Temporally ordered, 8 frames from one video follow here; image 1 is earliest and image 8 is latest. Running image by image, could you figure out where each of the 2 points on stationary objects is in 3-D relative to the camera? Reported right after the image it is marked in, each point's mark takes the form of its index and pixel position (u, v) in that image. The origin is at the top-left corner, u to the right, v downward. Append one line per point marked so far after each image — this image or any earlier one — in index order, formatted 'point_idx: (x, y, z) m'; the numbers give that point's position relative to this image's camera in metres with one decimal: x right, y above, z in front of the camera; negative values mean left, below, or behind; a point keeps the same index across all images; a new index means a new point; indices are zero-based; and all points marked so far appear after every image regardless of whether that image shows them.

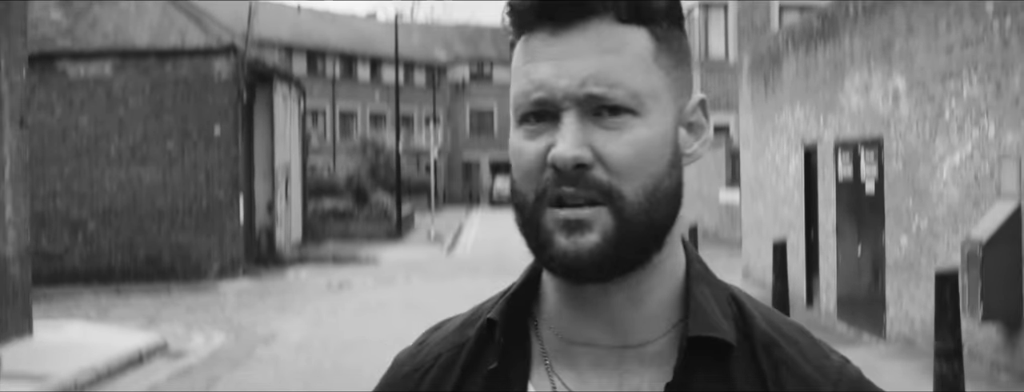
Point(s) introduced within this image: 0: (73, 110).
0: (-6.4, +1.3, +16.6) m
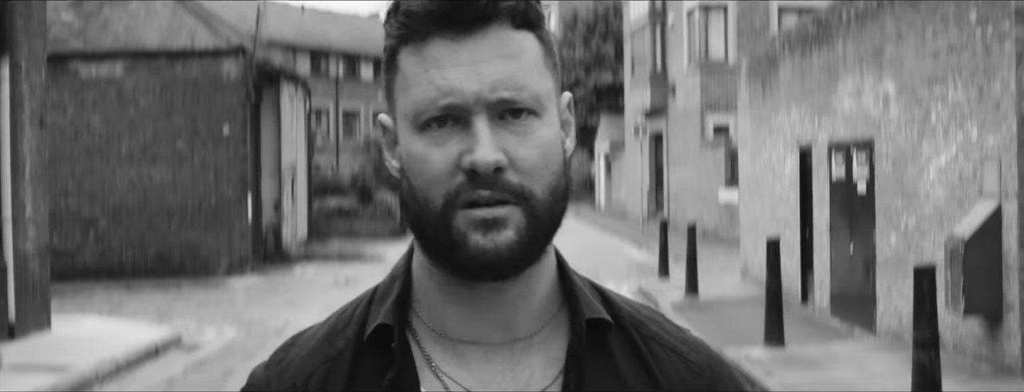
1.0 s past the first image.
0: (-6.4, +1.3, +17.0) m
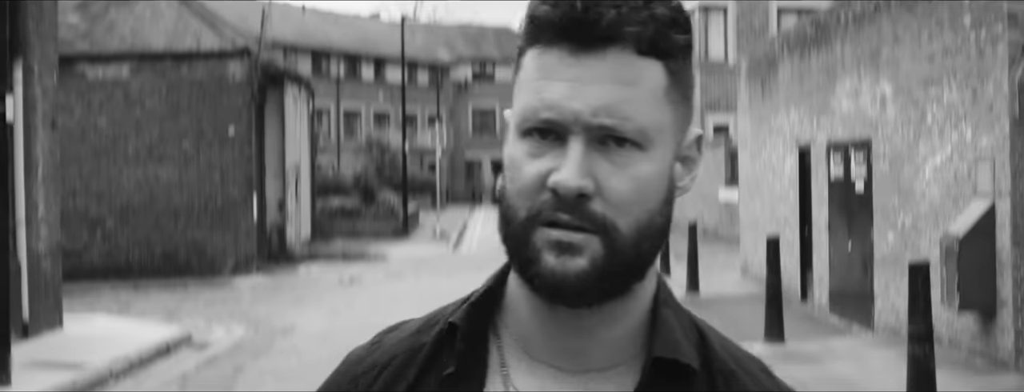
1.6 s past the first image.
0: (-6.4, +1.3, +17.2) m
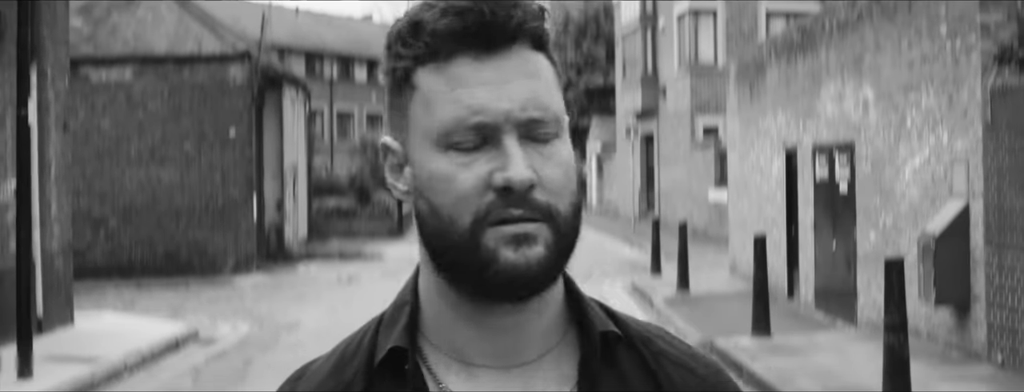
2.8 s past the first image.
0: (-6.4, +1.3, +17.5) m
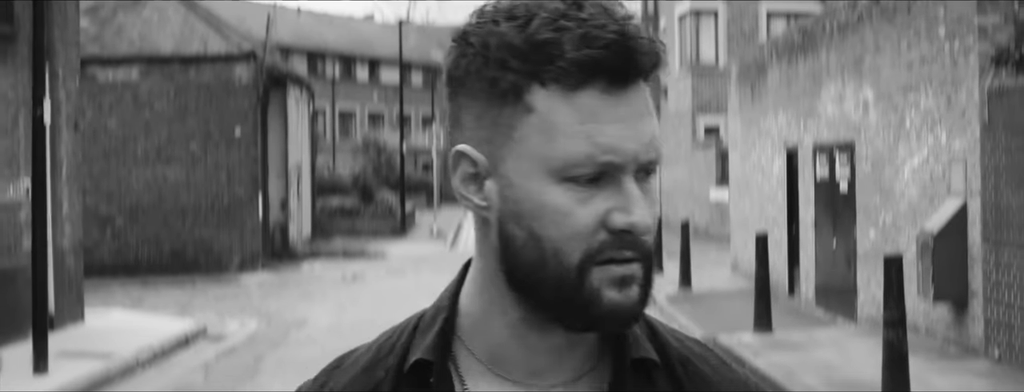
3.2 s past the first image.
0: (-6.4, +1.3, +17.7) m
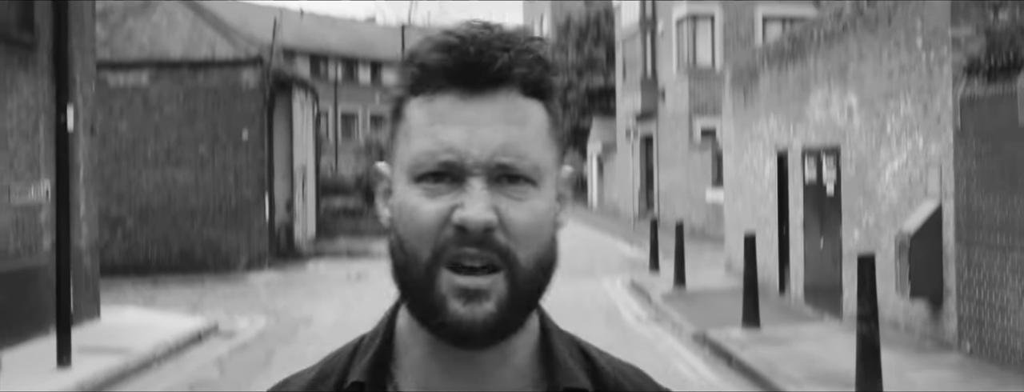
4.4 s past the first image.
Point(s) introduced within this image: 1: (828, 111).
0: (-6.4, +1.3, +18.1) m
1: (+3.1, +0.8, +11.2) m
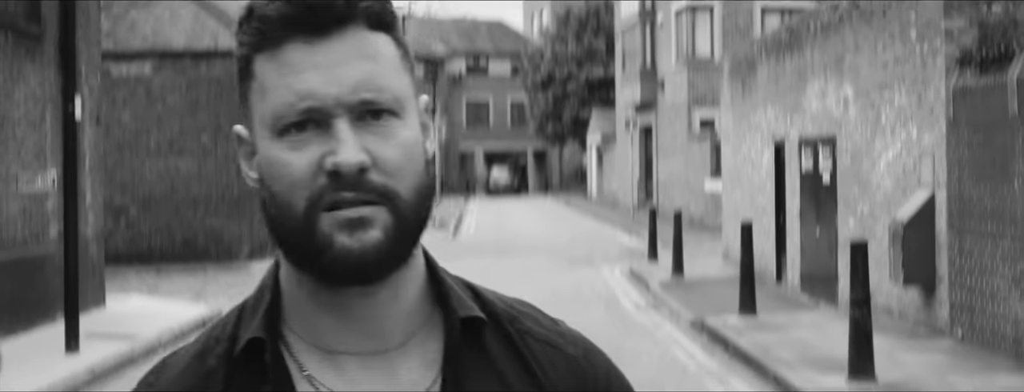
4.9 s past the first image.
0: (-6.4, +1.4, +18.3) m
1: (+3.1, +0.9, +11.3) m
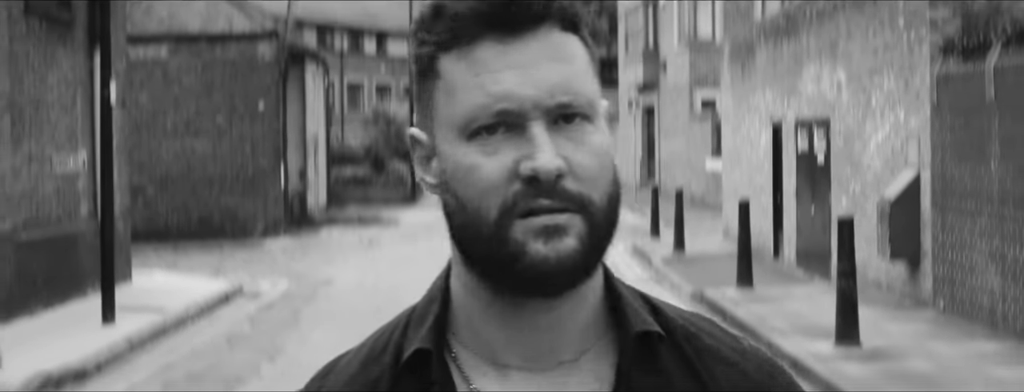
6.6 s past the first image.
0: (-6.3, +1.8, +18.8) m
1: (+3.2, +1.2, +11.9) m
